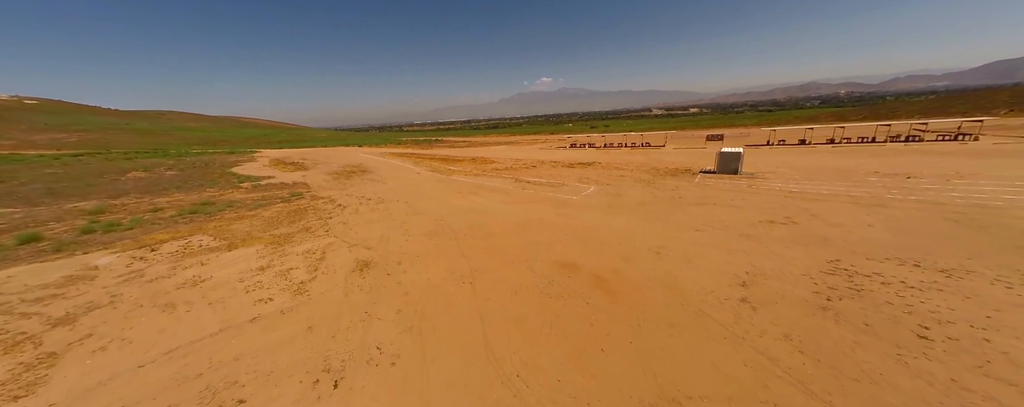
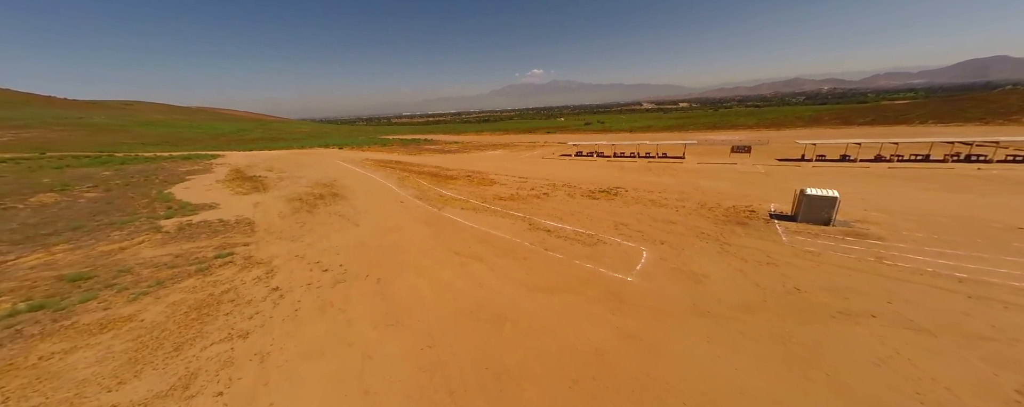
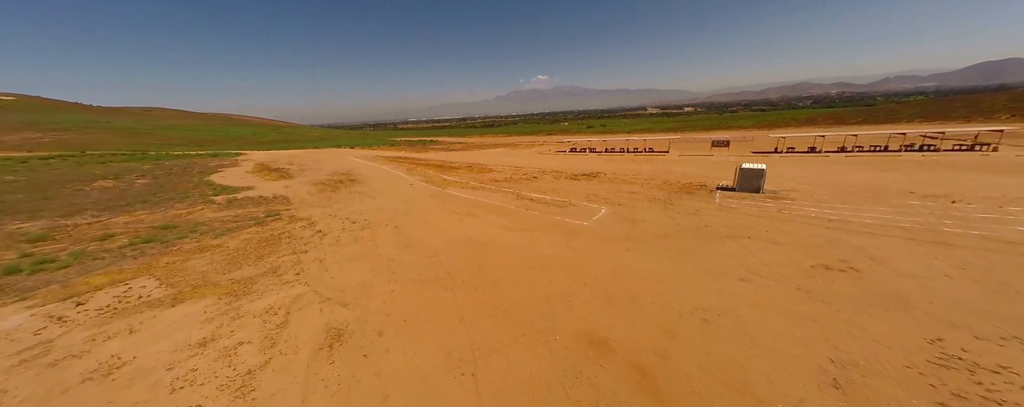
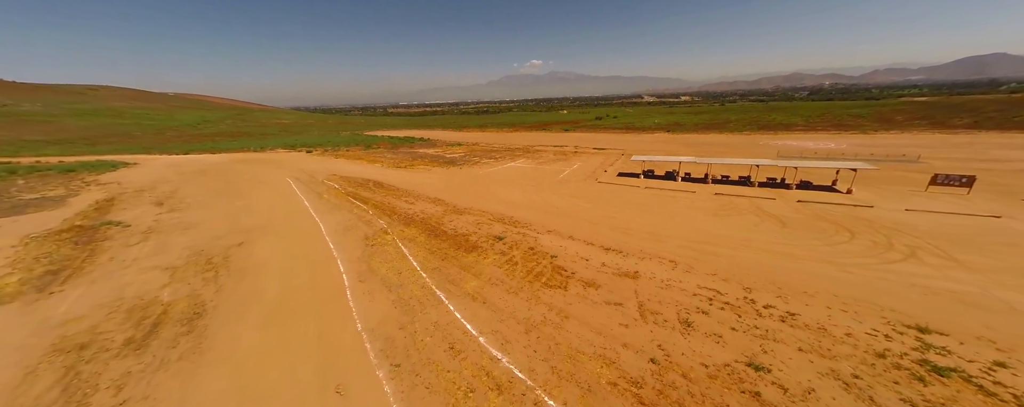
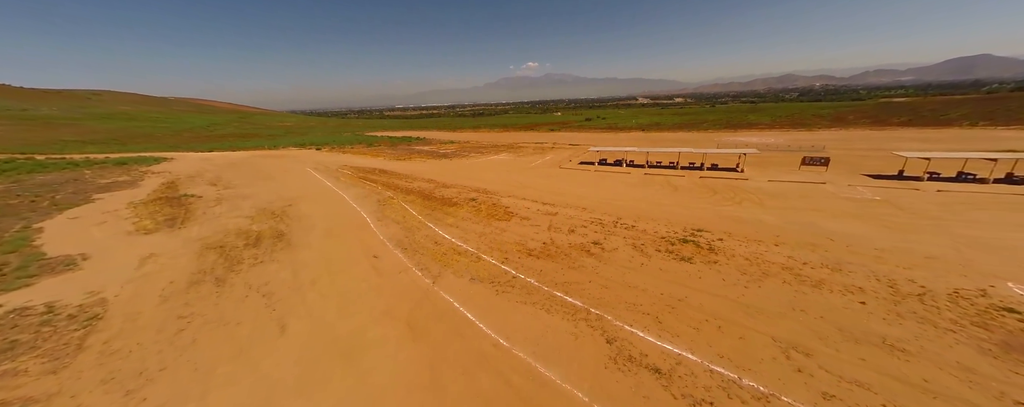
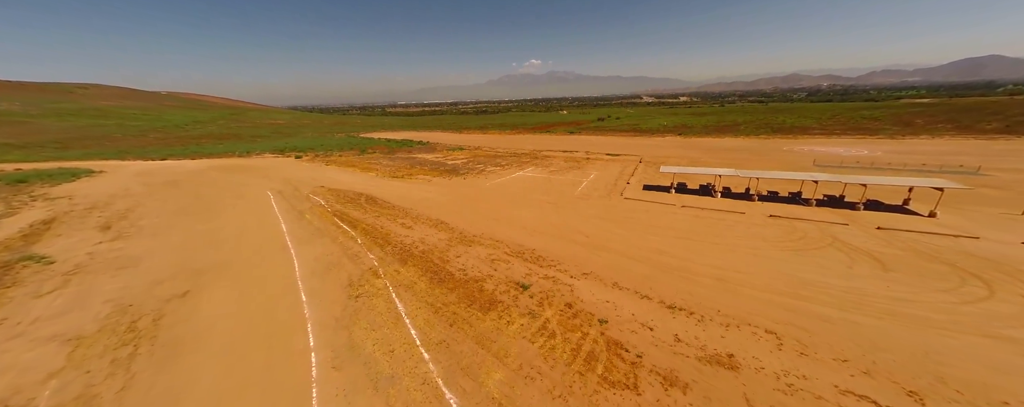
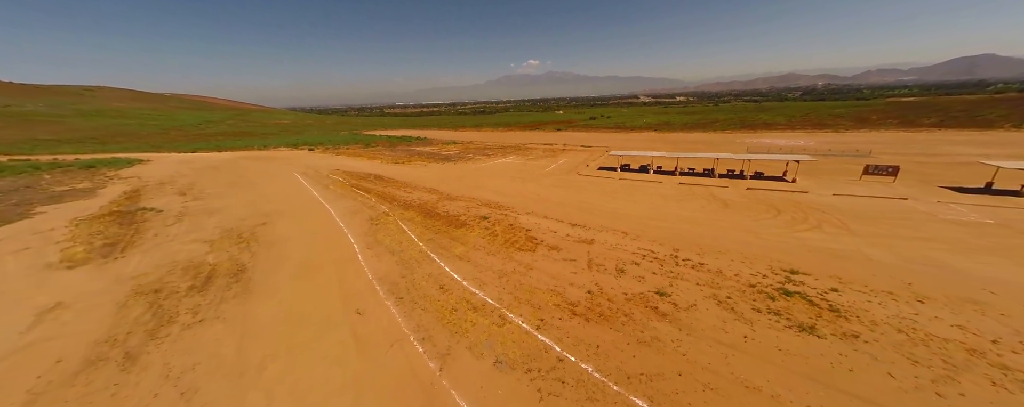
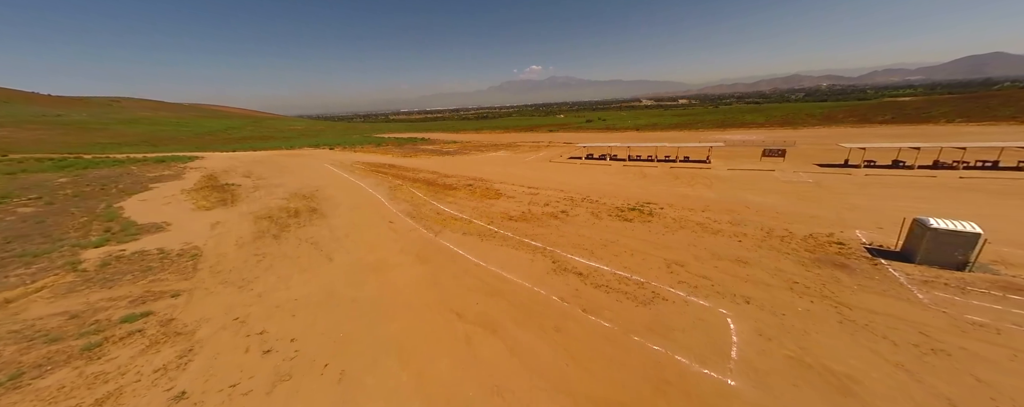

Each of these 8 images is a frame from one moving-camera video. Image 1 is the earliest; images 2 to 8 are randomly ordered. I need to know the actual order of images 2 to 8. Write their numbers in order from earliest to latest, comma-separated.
3, 2, 8, 5, 7, 4, 6
